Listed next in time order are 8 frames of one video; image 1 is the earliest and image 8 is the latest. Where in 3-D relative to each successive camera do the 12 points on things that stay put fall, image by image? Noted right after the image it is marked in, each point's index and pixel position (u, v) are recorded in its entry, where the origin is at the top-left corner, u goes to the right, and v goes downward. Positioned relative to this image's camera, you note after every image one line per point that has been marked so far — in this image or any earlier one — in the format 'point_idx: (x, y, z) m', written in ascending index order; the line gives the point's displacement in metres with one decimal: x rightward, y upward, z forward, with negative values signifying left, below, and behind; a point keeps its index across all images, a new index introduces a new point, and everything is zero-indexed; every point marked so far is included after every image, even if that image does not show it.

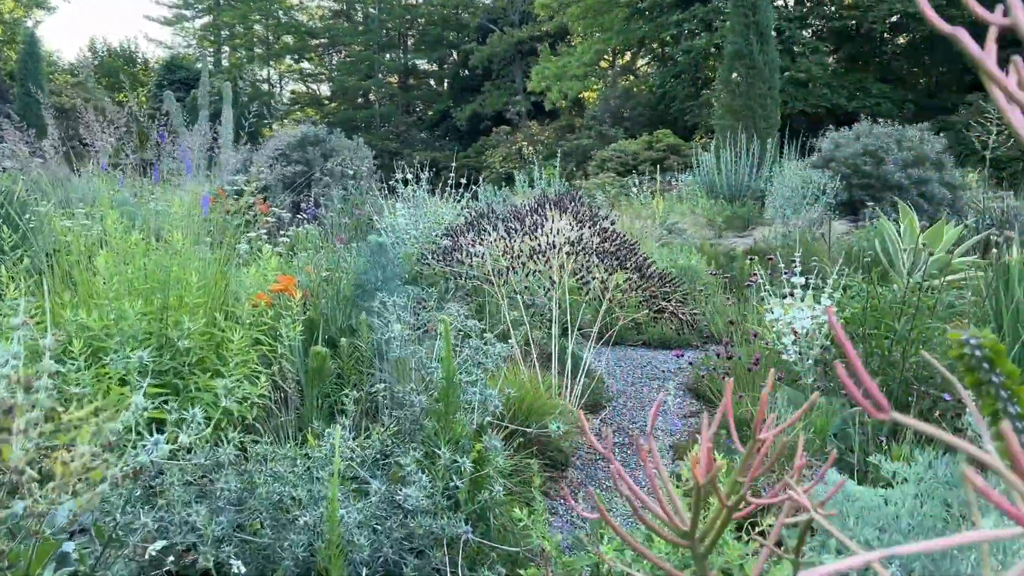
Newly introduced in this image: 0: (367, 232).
0: (-0.9, +0.3, +5.4) m
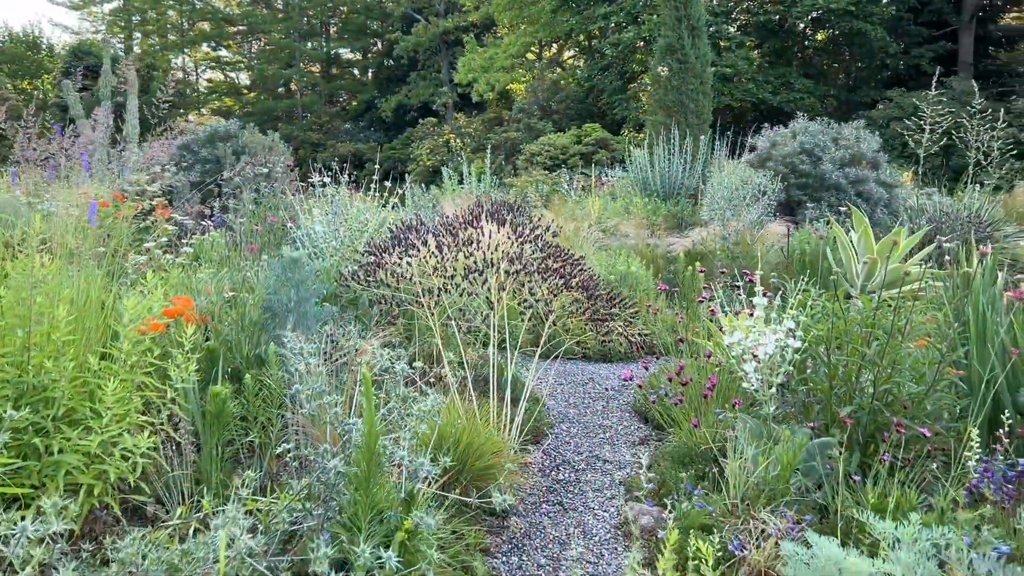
0: (-1.3, +0.3, +4.9) m
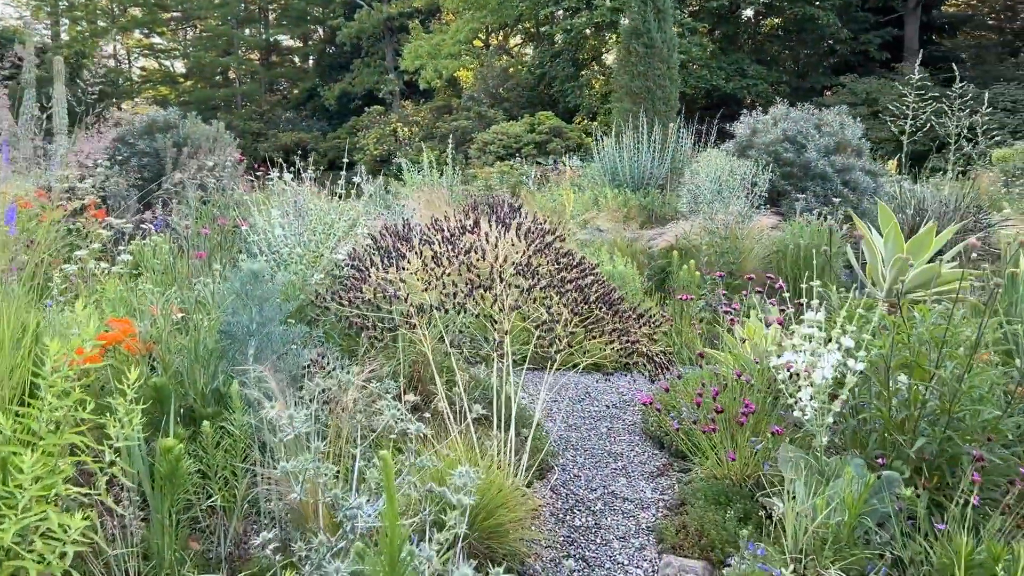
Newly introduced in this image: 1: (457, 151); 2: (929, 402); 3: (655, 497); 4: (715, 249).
0: (-1.4, +0.2, +4.4) m
1: (-1.1, +2.9, +17.7) m
2: (+1.3, -0.4, +2.7) m
3: (+0.5, -0.8, +3.1) m
4: (+1.5, +0.3, +6.1) m
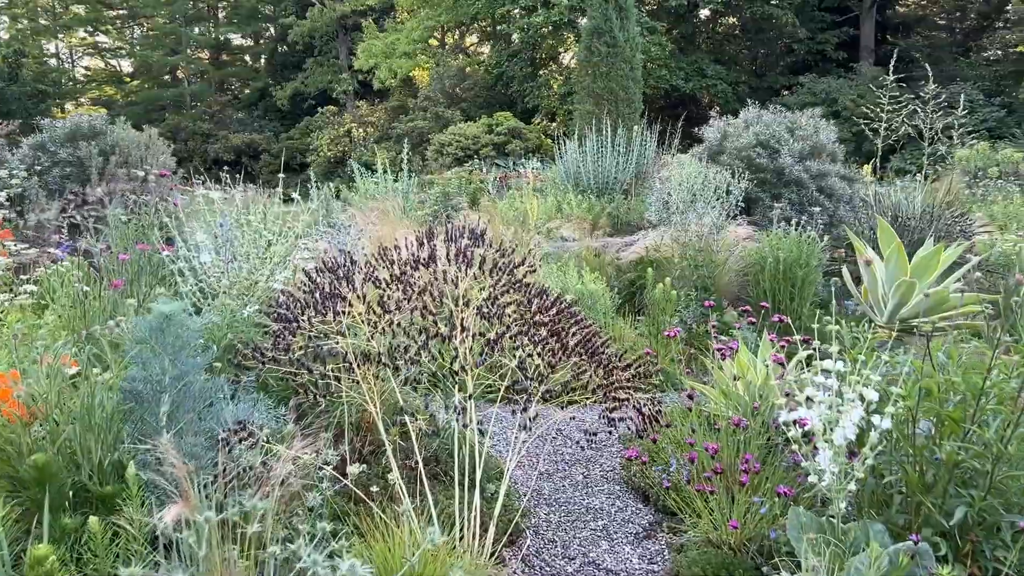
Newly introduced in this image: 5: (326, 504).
0: (-1.6, +0.1, +3.8) m
1: (-2.0, +2.8, +17.2) m
2: (+1.2, -0.5, +2.3) m
3: (+0.4, -0.9, +2.7) m
4: (+1.2, +0.2, +5.8) m
5: (-0.5, -0.6, +2.4) m
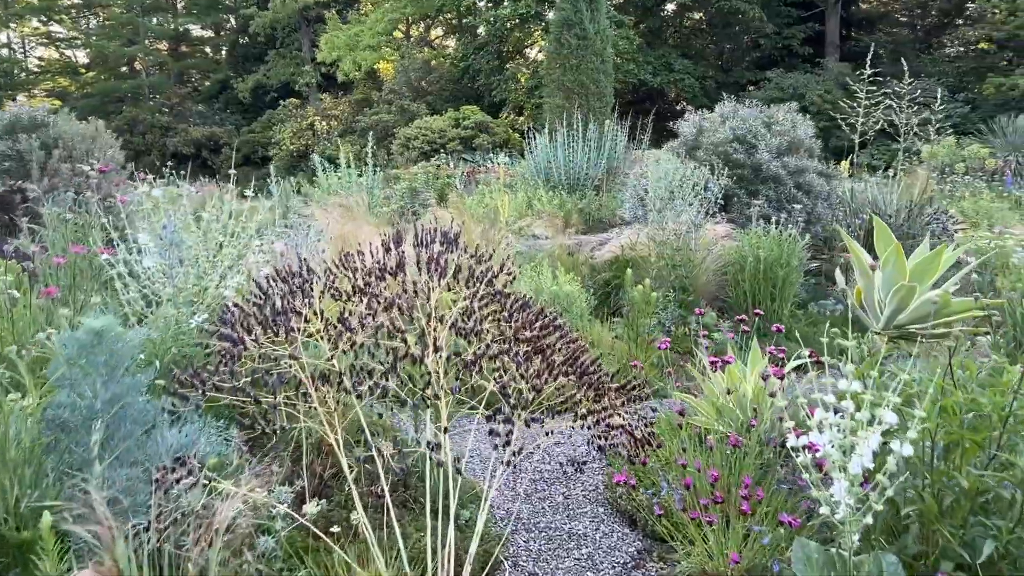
0: (-1.7, 0.0, +3.5) m
1: (-2.7, +2.8, +16.8) m
2: (+1.2, -0.5, +2.1) m
3: (+0.4, -0.9, +2.5) m
4: (+1.0, +0.2, +5.5) m
5: (-0.6, -0.6, +2.1) m
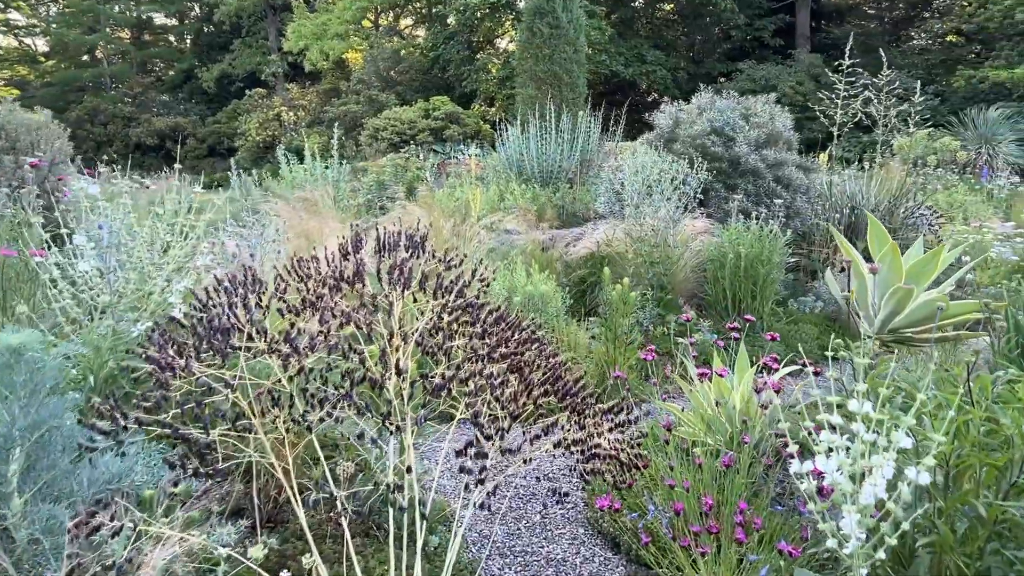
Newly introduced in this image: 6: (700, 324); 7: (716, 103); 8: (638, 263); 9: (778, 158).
0: (-1.8, 0.0, +3.2) m
1: (-3.3, +2.9, +16.5) m
2: (+1.1, -0.5, +1.9) m
3: (+0.3, -0.9, +2.2) m
4: (+0.8, +0.2, +5.3) m
5: (-0.6, -0.7, +1.9) m
6: (+1.1, -0.2, +5.1) m
7: (+1.7, +1.6, +7.0) m
8: (+0.8, +0.2, +5.4) m
9: (+2.1, +1.0, +6.5) m
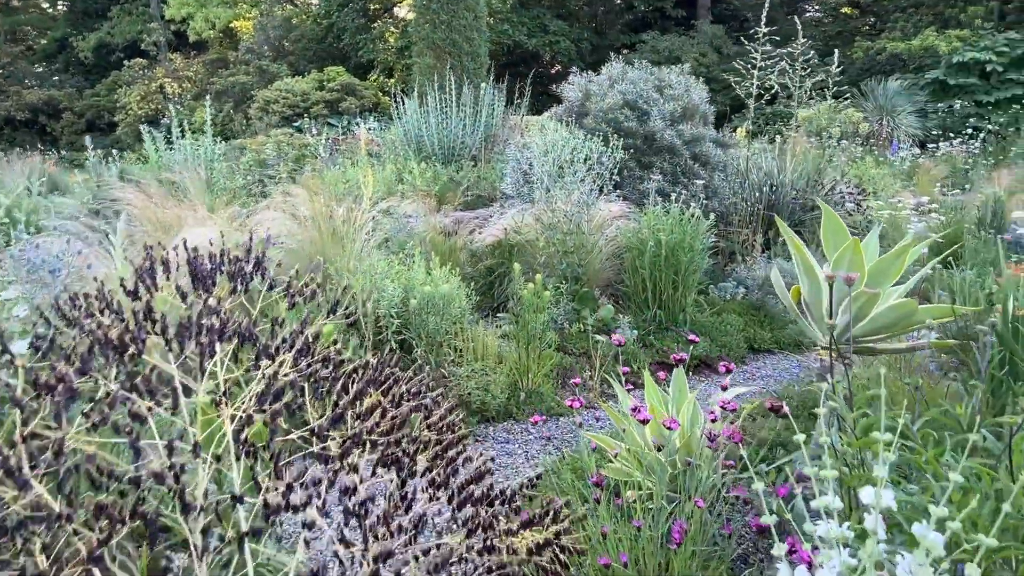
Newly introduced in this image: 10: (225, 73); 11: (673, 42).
0: (-2.2, -0.1, +2.4) m
1: (-5.1, +3.2, +15.3) m
2: (+0.9, -0.6, +1.4) m
3: (+0.1, -1.0, +1.7) m
4: (+0.2, +0.2, +4.8) m
5: (-0.8, -0.8, +1.2) m
6: (+0.6, -0.2, +4.6) m
7: (+0.9, +1.7, +6.5) m
8: (+0.2, +0.2, +4.8) m
9: (+1.3, +1.1, +6.0) m
10: (-5.5, +4.1, +15.9) m
11: (+3.2, +4.9, +16.7) m
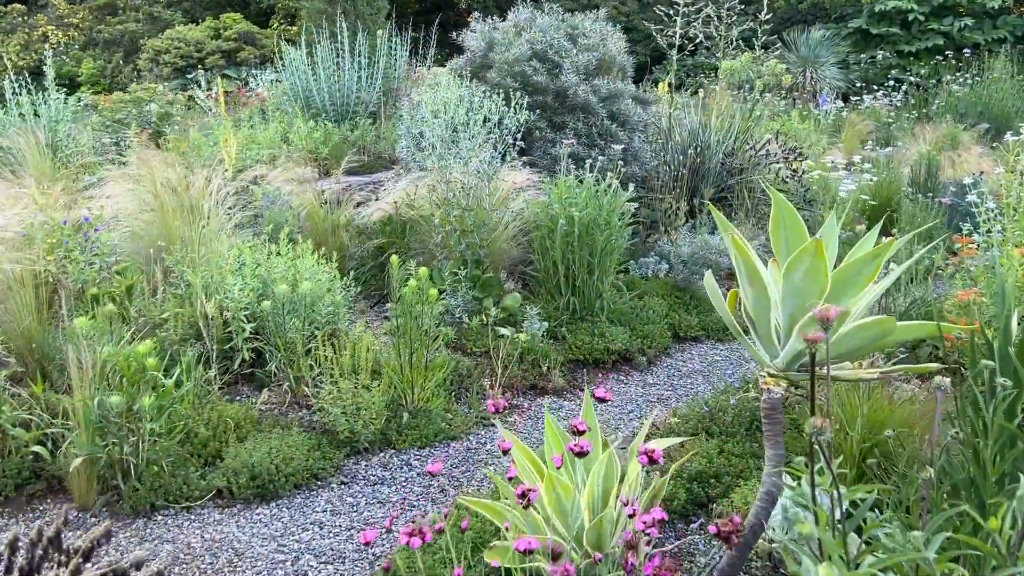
0: (-2.5, -0.2, +1.5) m
1: (-6.6, +3.7, +13.9) m
2: (+0.7, -0.7, +0.8) m
3: (-0.2, -1.1, +1.1) m
4: (-0.3, +0.3, +4.1) m
5: (-1.0, -0.9, +0.5) m
6: (+0.1, -0.1, +4.0) m
7: (+0.2, +1.9, +5.8) m
8: (-0.3, +0.3, +4.1) m
9: (+0.6, +1.3, +5.3) m
10: (-7.1, +4.6, +14.5) m
11: (+1.5, +5.7, +15.9) m
